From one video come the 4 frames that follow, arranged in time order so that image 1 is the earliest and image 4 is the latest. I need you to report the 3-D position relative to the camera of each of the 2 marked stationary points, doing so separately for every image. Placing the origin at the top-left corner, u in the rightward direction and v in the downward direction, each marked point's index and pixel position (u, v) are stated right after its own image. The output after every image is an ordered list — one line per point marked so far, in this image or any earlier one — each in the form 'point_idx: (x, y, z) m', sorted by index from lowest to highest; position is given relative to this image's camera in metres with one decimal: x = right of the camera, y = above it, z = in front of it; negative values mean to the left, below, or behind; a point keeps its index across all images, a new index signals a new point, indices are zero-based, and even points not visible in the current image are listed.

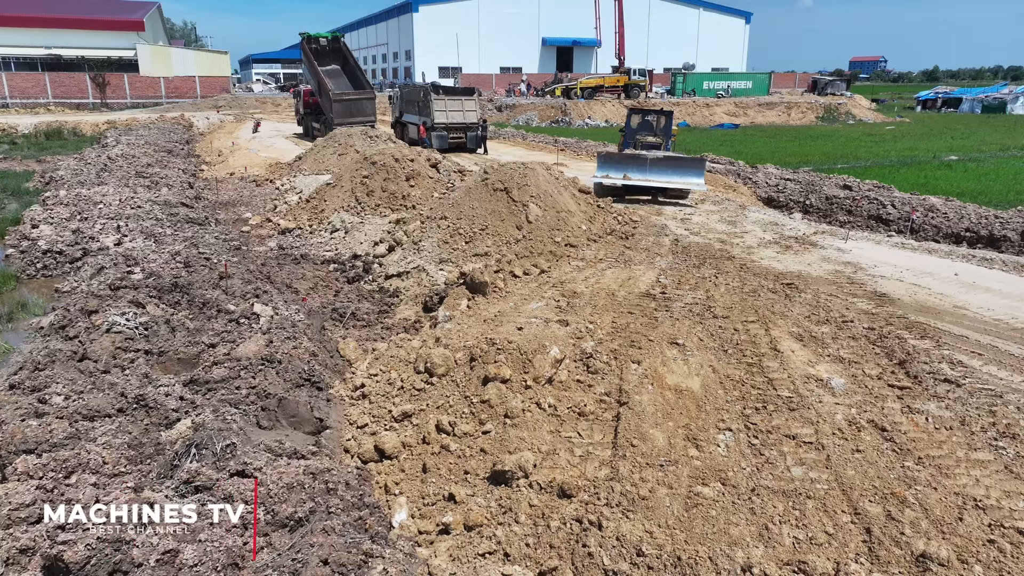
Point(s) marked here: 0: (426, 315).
0: (-1.0, -0.3, +7.5) m
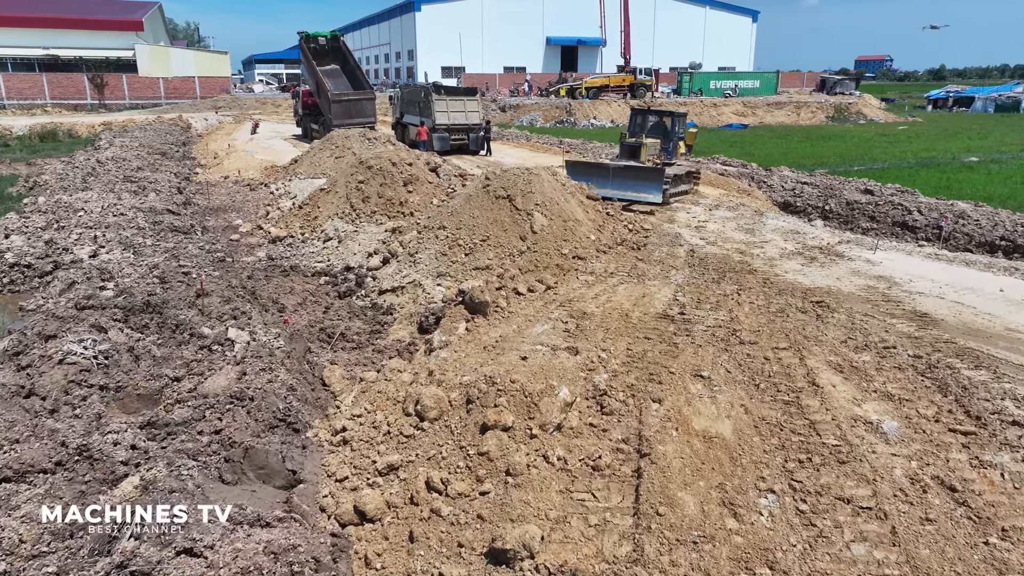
0: (-1.0, -0.5, +6.8) m
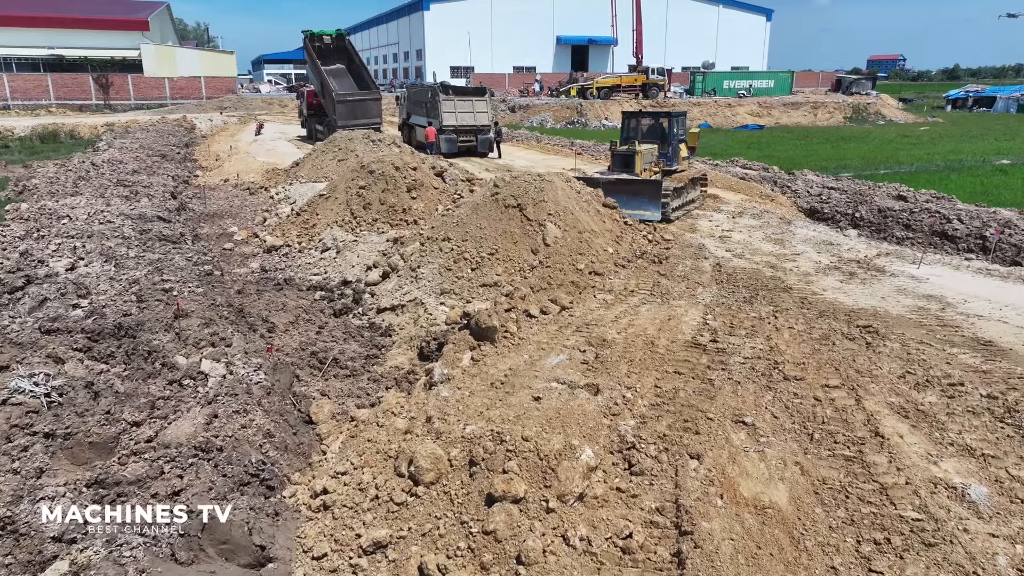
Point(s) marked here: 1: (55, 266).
0: (-0.9, -0.8, +6.1) m
1: (-5.9, +0.3, +8.1) m
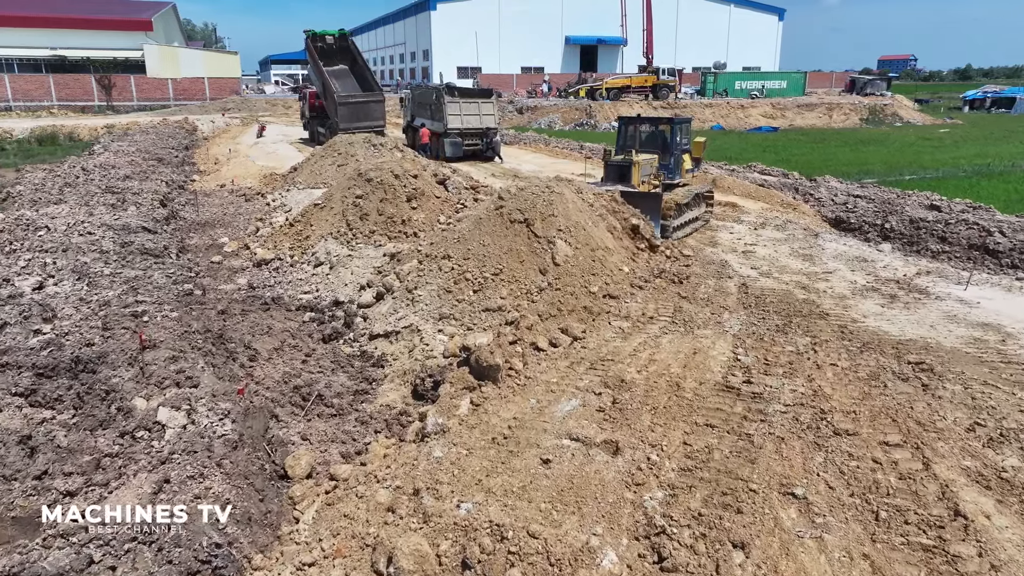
0: (-0.8, -1.0, +5.4) m
1: (-5.9, 0.0, +7.4) m
